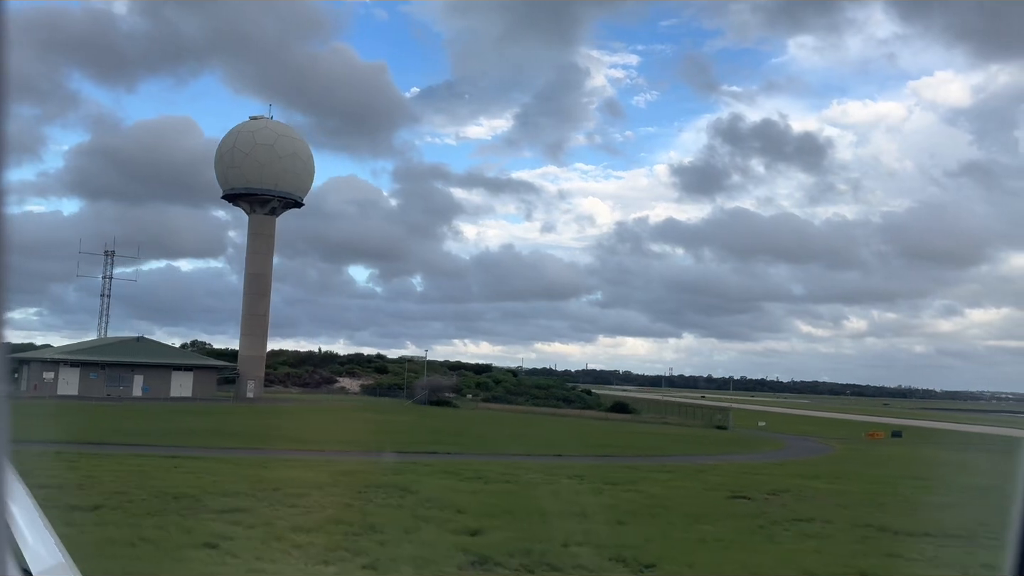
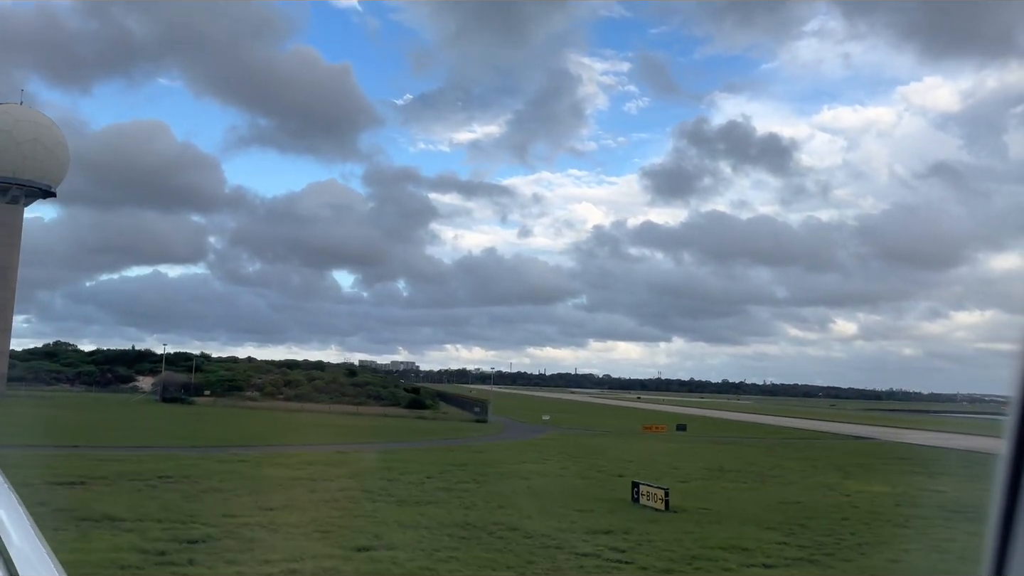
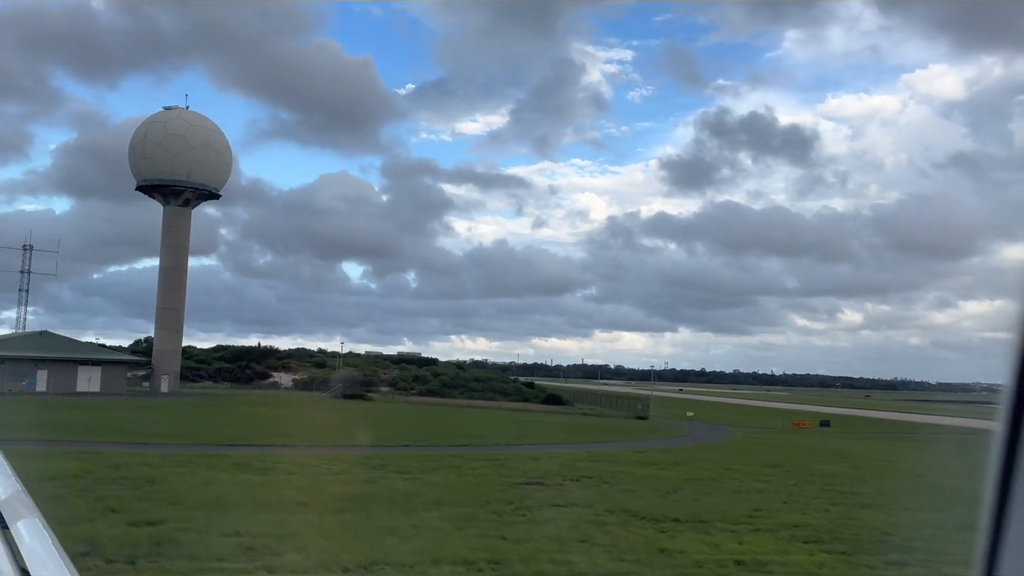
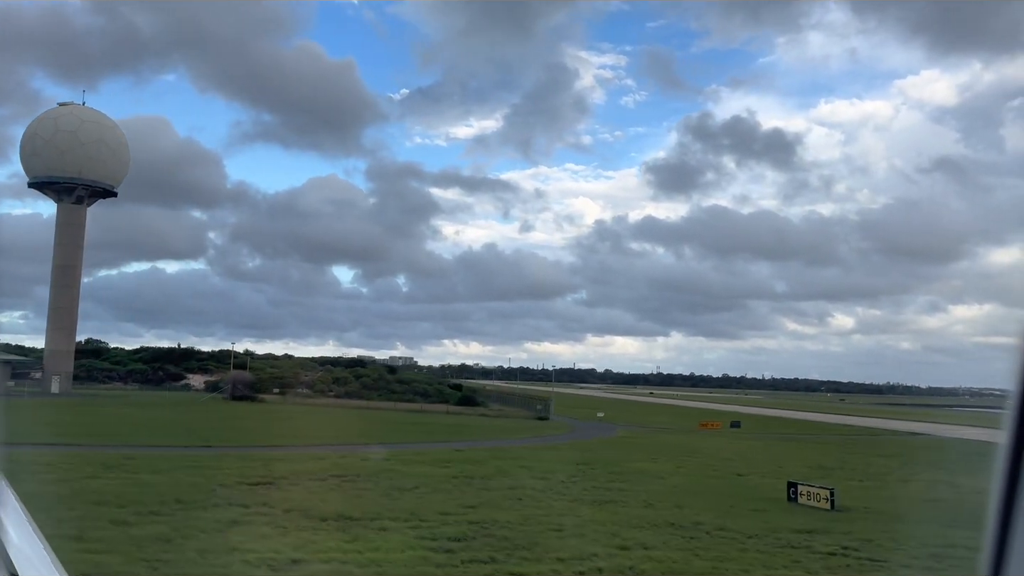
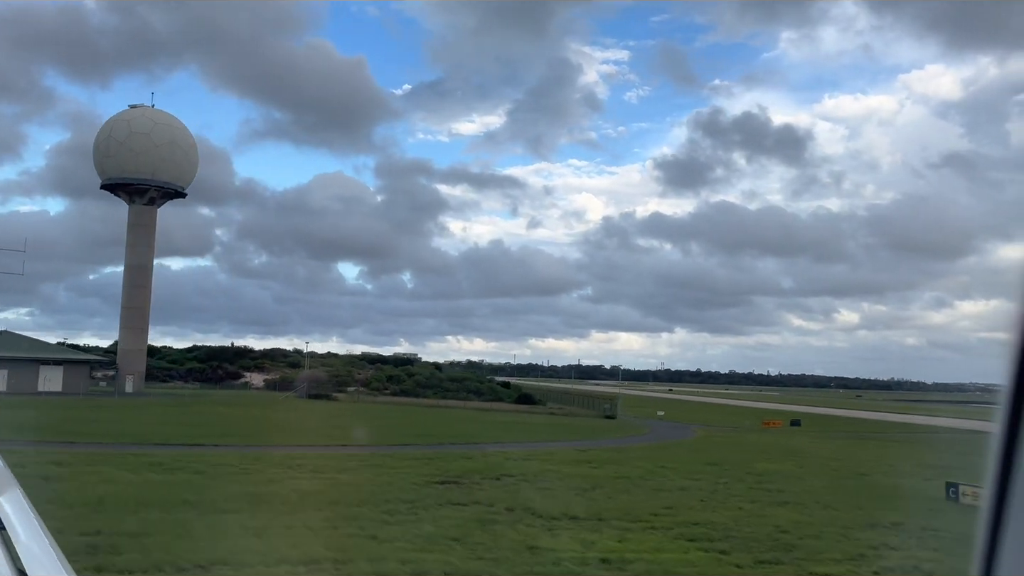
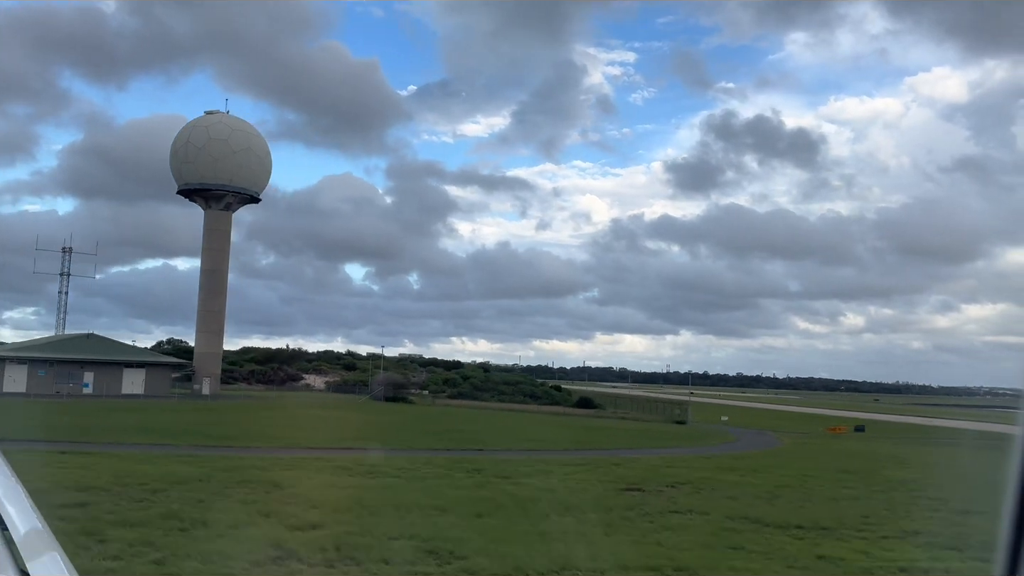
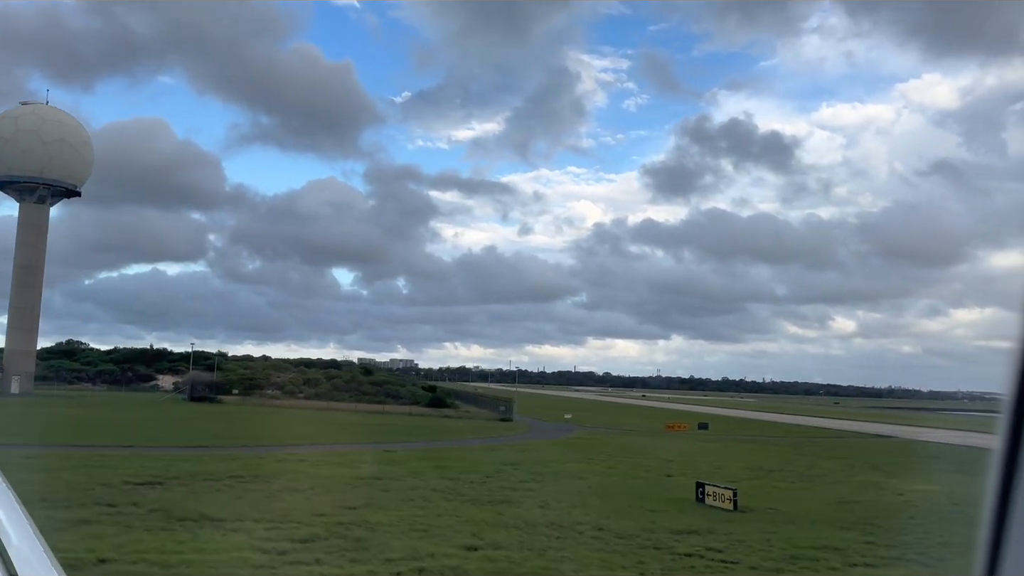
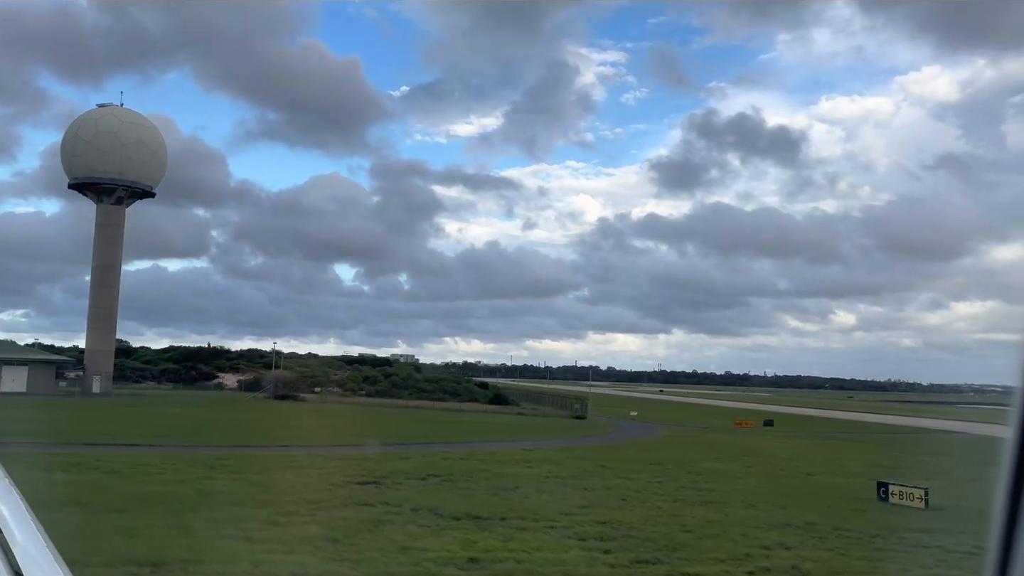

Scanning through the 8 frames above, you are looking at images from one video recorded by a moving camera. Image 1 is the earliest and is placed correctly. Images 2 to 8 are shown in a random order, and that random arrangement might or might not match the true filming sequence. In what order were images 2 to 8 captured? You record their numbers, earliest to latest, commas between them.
6, 3, 5, 8, 4, 7, 2
